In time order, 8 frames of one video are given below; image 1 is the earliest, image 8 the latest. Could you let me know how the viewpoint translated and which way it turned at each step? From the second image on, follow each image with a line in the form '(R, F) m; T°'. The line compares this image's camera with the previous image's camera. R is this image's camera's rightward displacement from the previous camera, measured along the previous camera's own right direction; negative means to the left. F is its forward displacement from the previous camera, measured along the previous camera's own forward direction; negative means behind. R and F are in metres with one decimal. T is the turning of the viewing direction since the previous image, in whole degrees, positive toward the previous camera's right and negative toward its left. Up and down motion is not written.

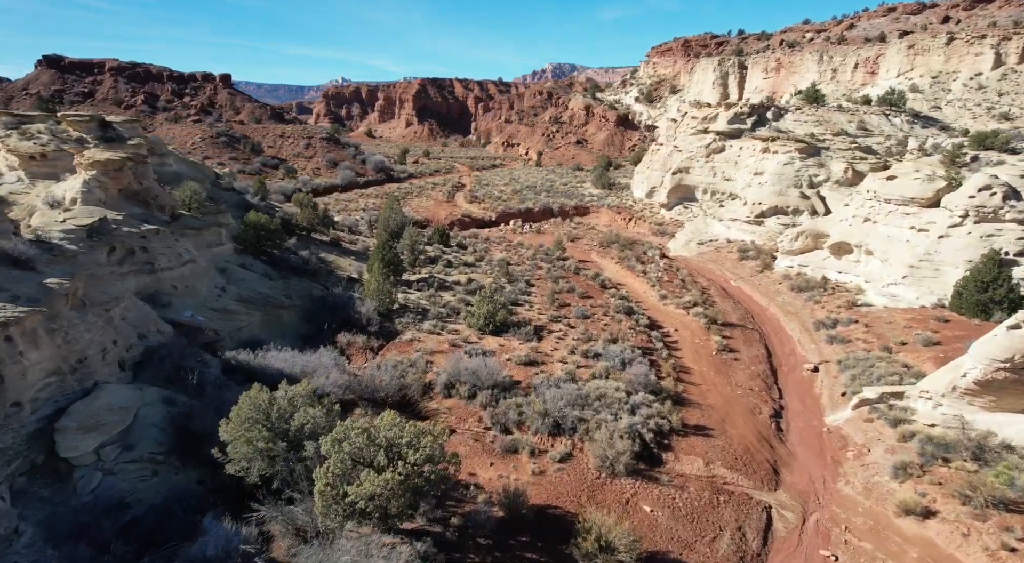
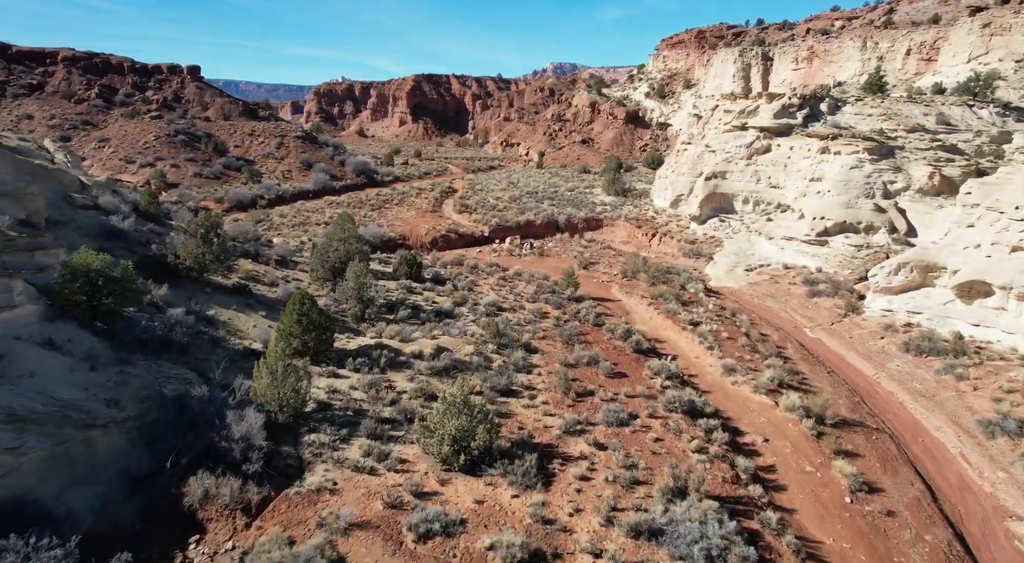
(+0.2, +7.9) m; 0°
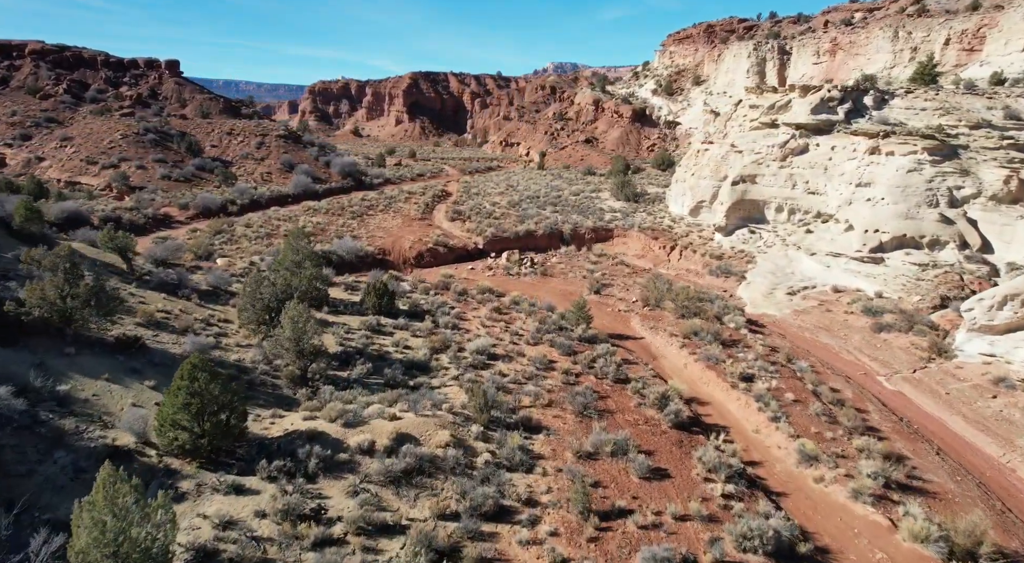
(+0.1, +4.6) m; 0°
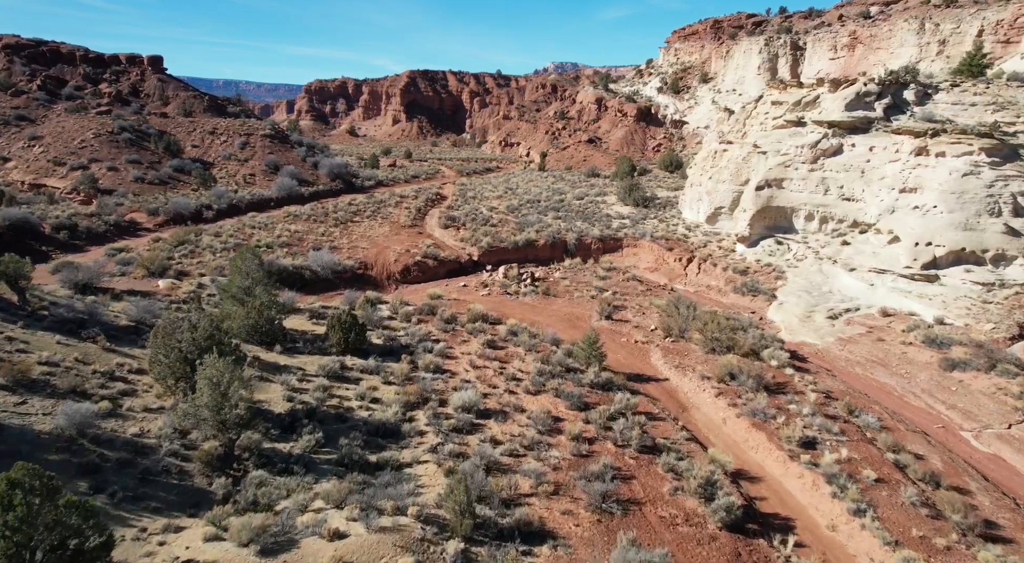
(+0.1, +3.3) m; 0°
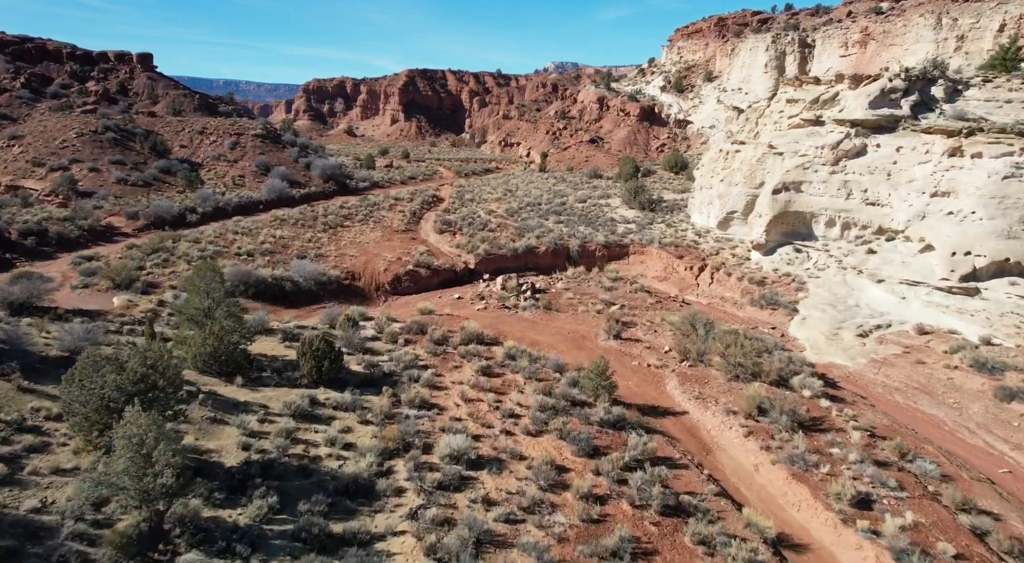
(0.0, +1.9) m; 0°
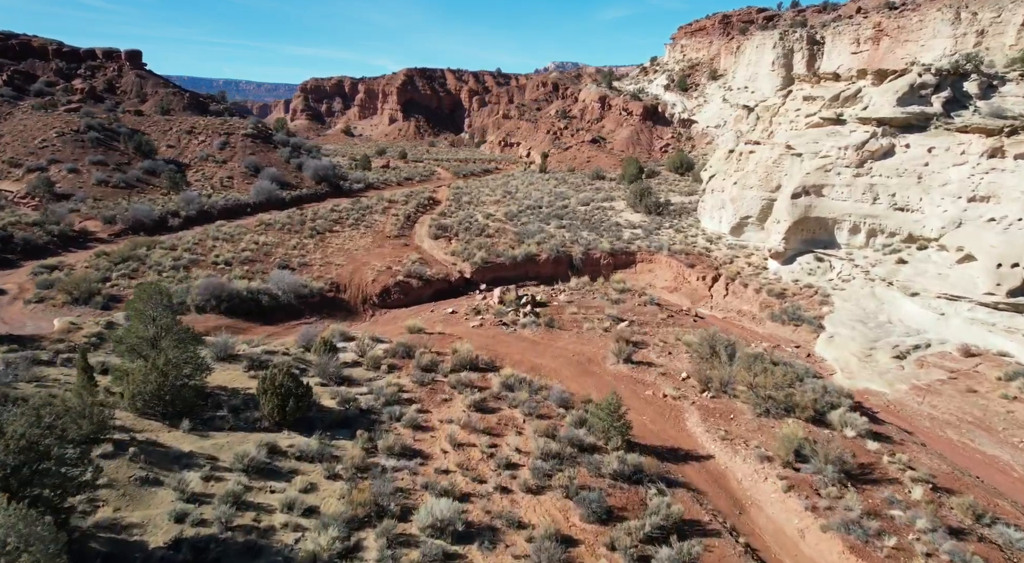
(0.0, +1.9) m; 0°
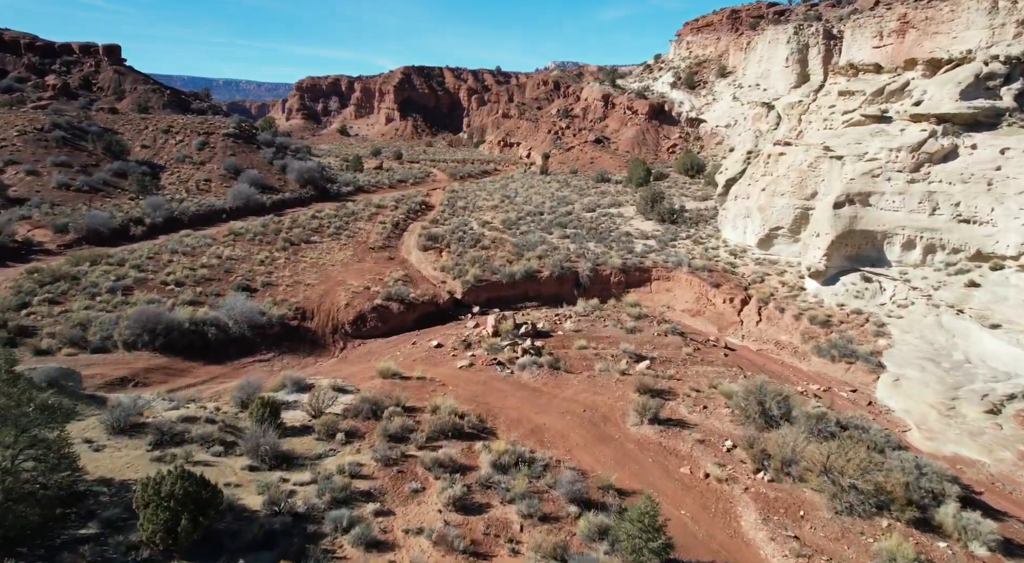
(+0.1, +3.4) m; 0°
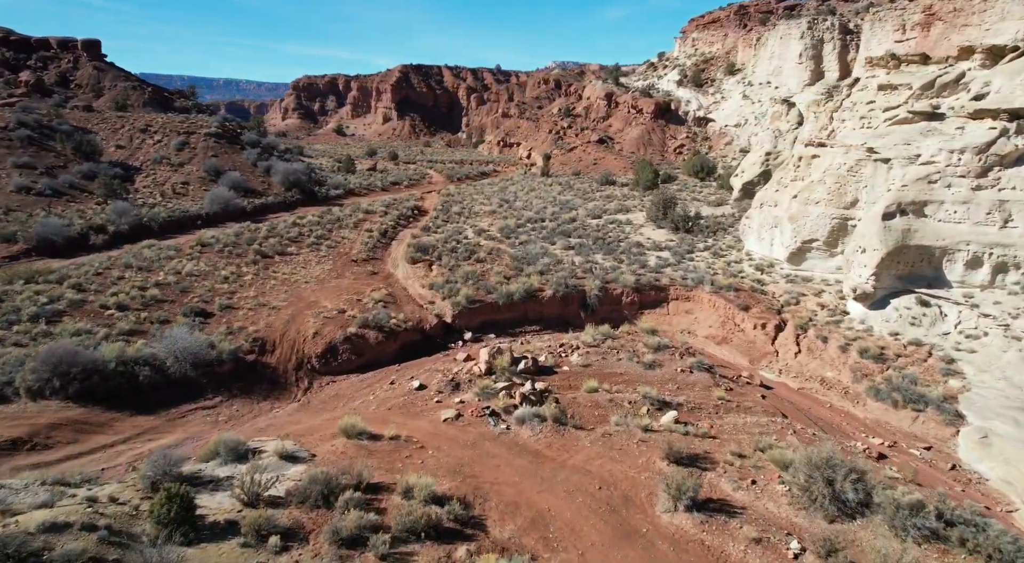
(+0.1, +2.9) m; 0°
